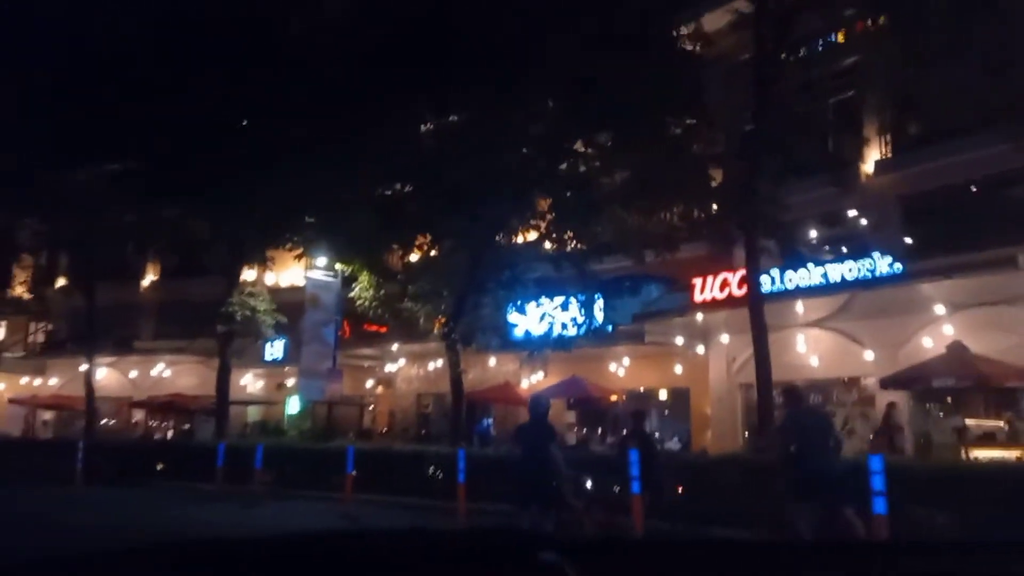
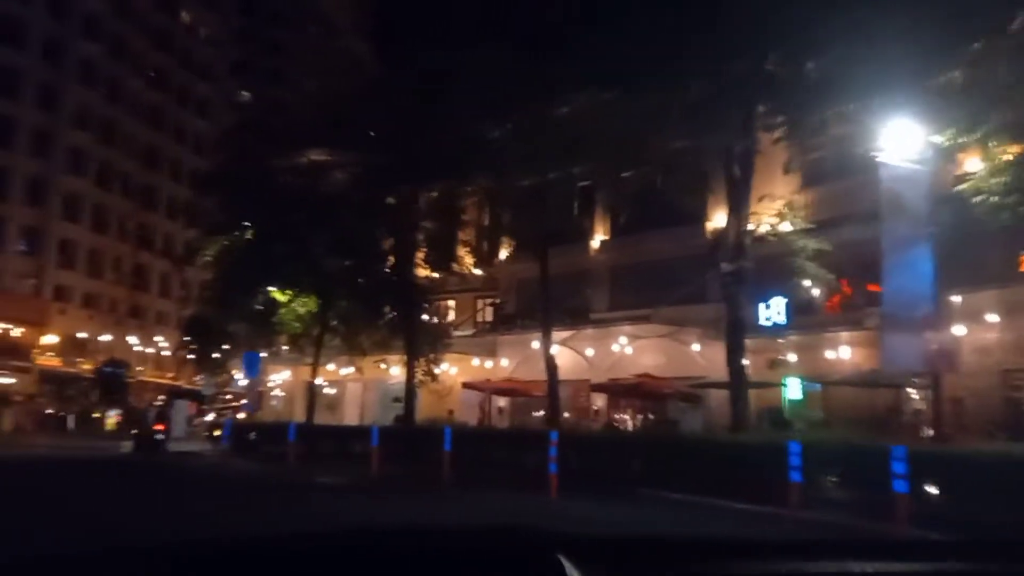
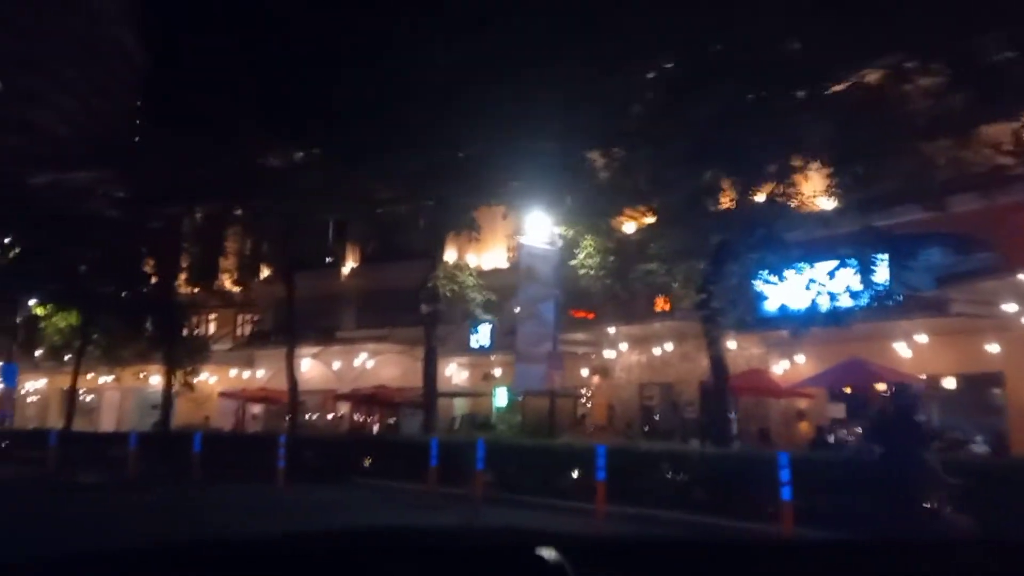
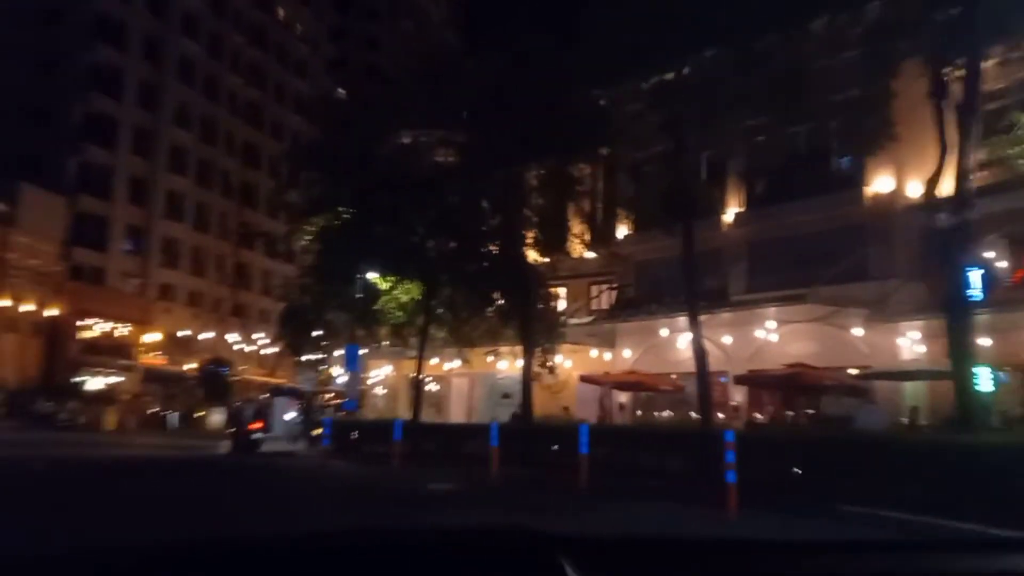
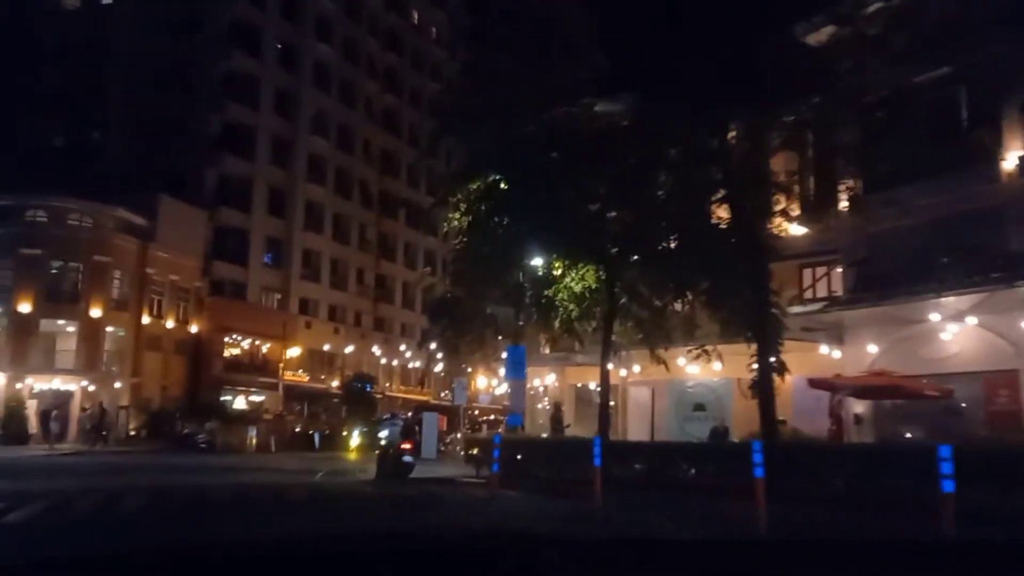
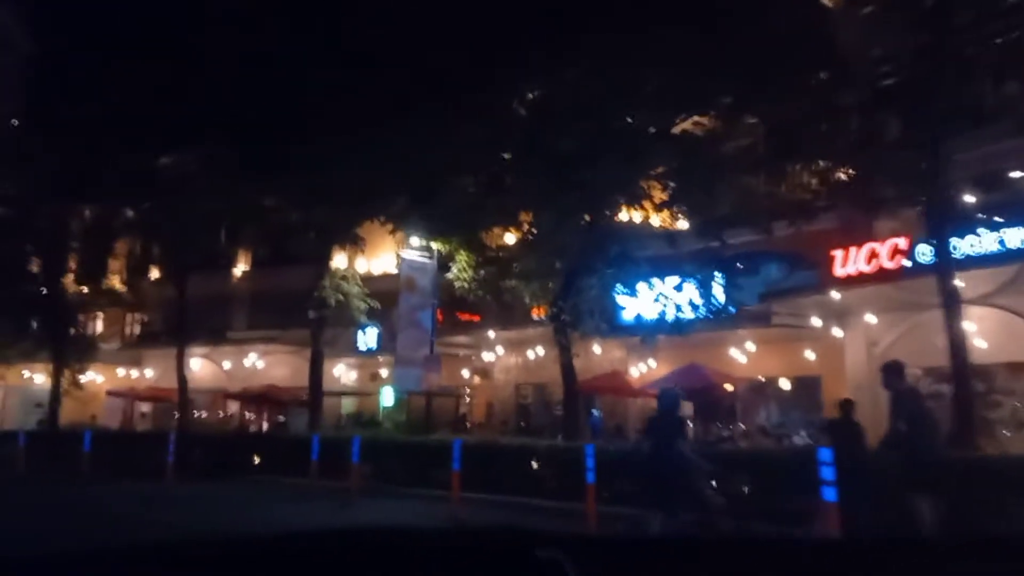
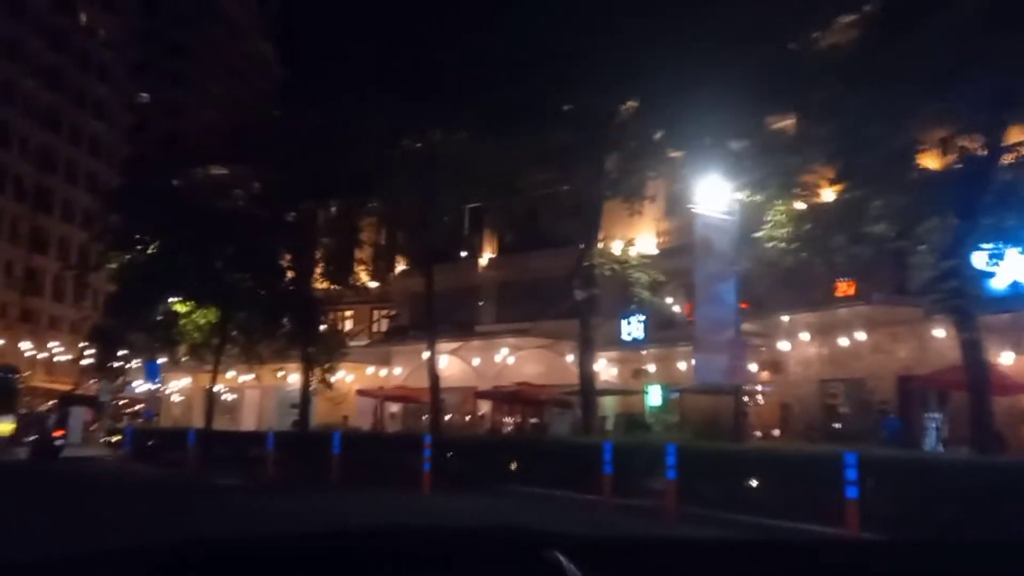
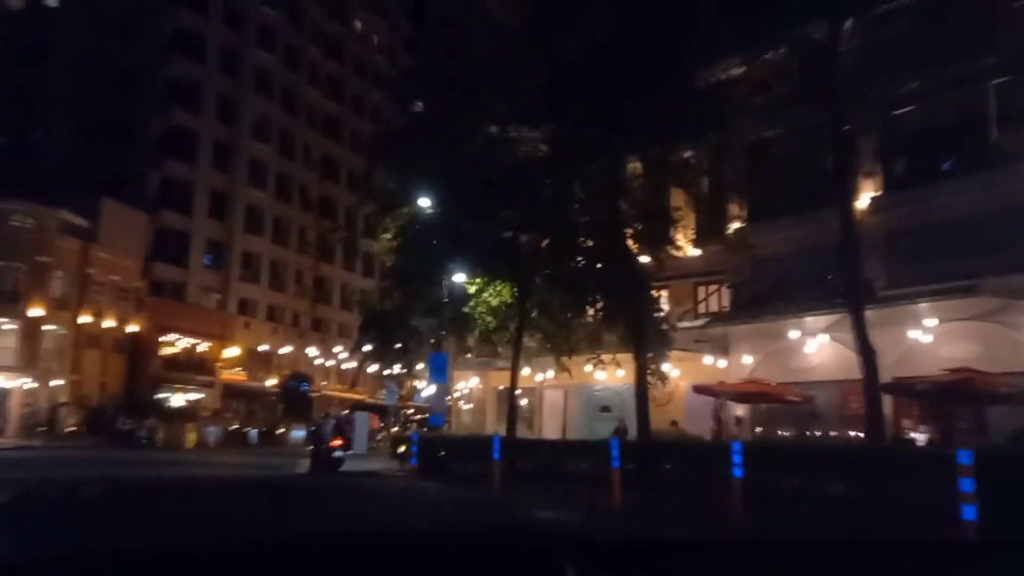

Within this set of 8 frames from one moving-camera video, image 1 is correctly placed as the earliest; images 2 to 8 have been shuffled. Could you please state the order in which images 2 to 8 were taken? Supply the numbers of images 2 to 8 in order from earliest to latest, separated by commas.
6, 3, 7, 2, 4, 8, 5
